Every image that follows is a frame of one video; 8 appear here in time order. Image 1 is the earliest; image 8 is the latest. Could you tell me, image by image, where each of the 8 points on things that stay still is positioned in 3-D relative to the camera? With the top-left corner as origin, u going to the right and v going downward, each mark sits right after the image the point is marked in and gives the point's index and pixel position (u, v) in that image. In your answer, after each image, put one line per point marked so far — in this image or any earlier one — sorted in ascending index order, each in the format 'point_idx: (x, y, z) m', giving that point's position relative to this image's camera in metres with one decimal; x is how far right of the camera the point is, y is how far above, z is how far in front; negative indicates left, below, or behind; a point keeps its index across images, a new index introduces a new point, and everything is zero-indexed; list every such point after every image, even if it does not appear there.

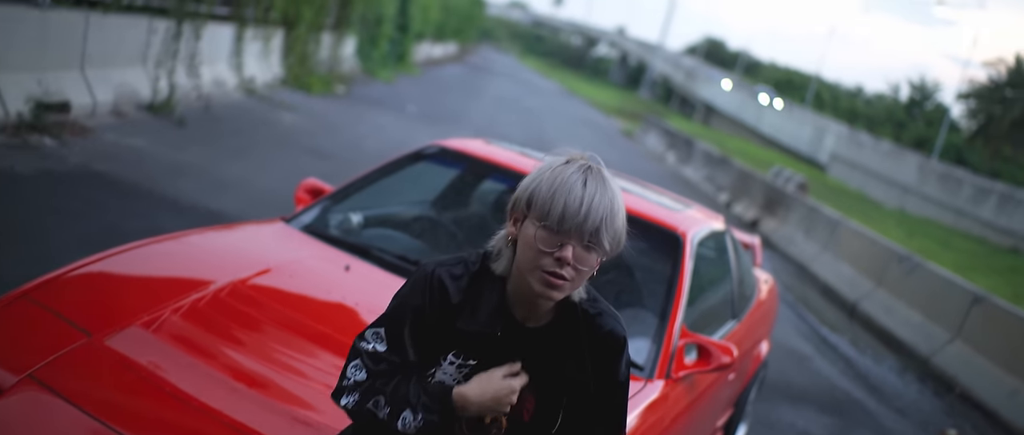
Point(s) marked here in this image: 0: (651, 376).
0: (+0.4, -0.5, +3.0) m
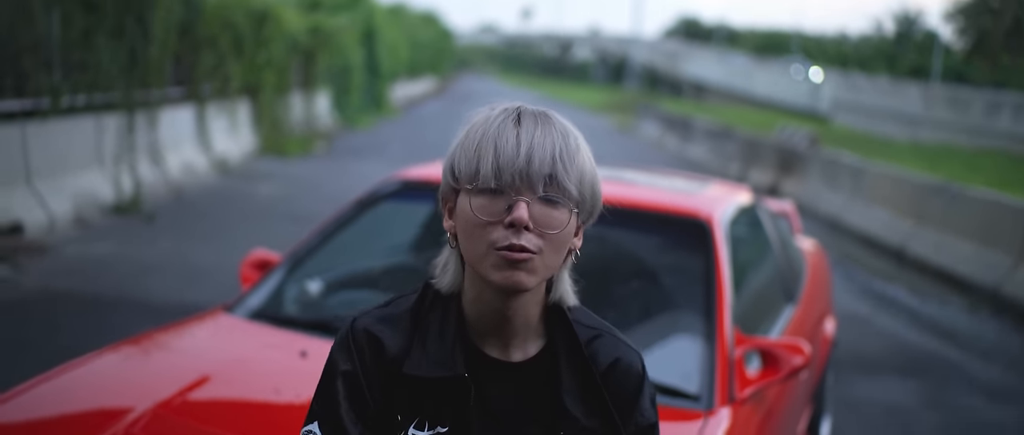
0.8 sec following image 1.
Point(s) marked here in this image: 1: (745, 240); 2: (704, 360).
0: (+0.5, -0.4, +2.4) m
1: (+0.7, -0.1, +3.3) m
2: (+0.5, -0.3, +2.5) m
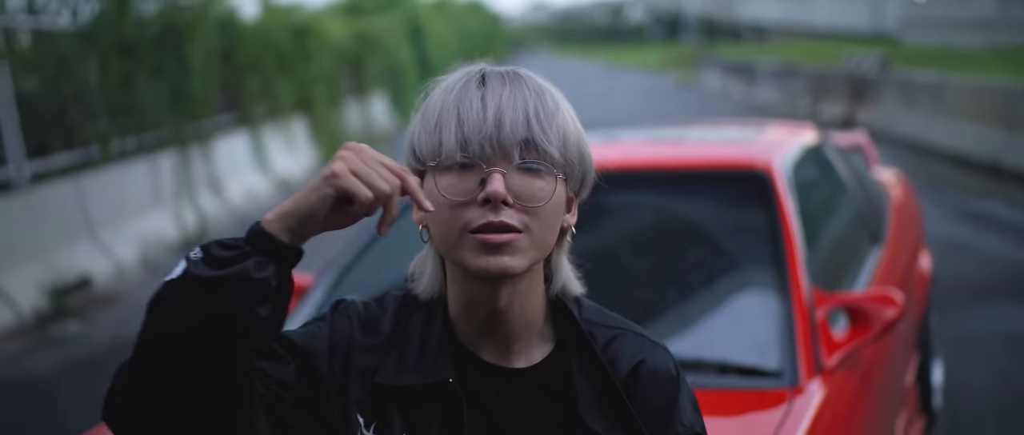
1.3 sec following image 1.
0: (+0.6, -0.3, +2.1) m
1: (+0.9, +0.1, +2.9) m
2: (+0.6, -0.2, +2.2) m
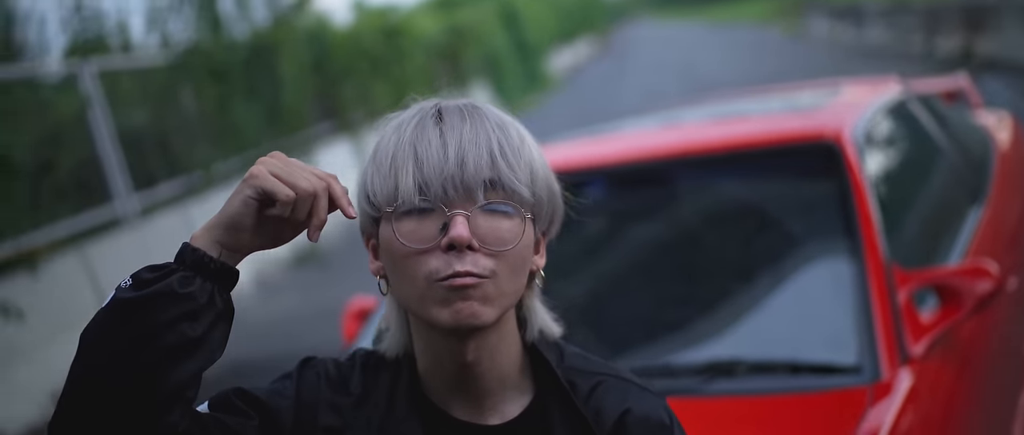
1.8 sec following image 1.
0: (+0.7, -0.3, +1.9) m
1: (+1.0, +0.2, +2.7) m
2: (+0.7, -0.2, +2.0) m
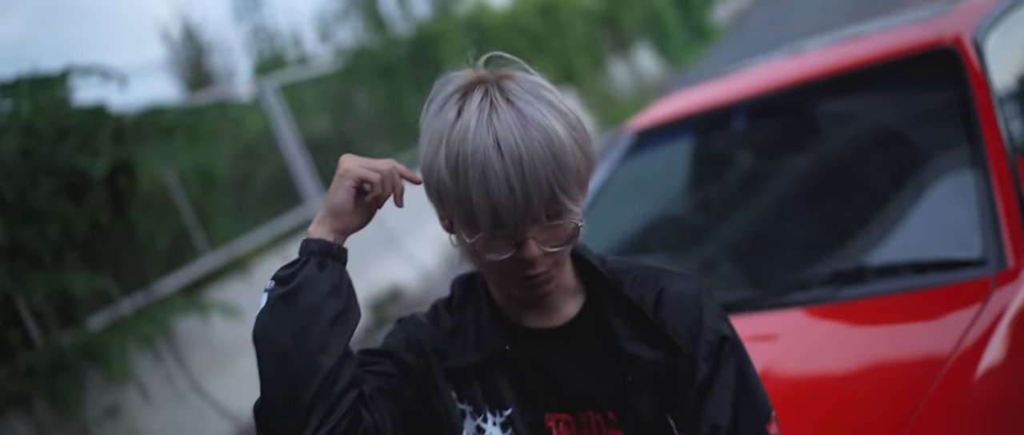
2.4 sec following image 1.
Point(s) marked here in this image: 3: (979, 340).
0: (+0.9, -0.1, +1.9) m
1: (+1.3, +0.5, +2.7) m
2: (+0.9, 0.0, +2.1) m
3: (+0.7, -0.2, +1.6) m
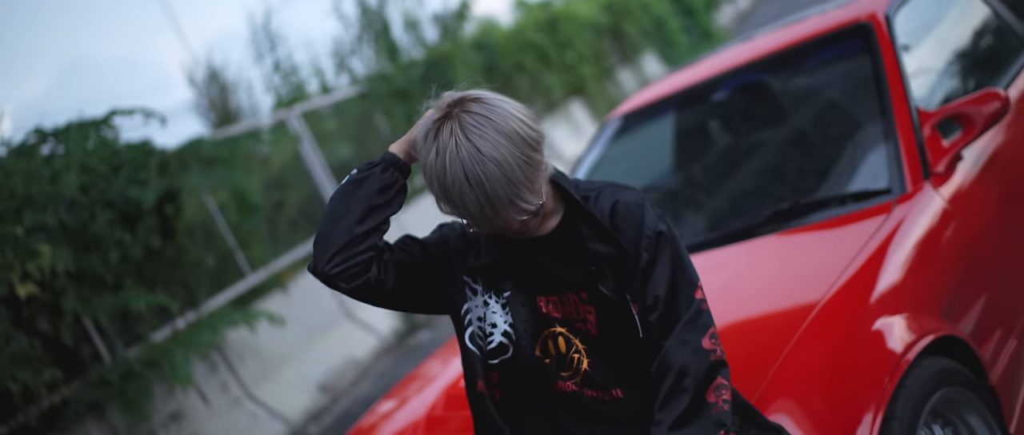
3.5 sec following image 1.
0: (+0.9, +0.1, +2.4) m
1: (+1.3, +0.6, +3.1) m
2: (+0.9, +0.2, +2.5) m
3: (+0.7, -0.1, +2.1) m
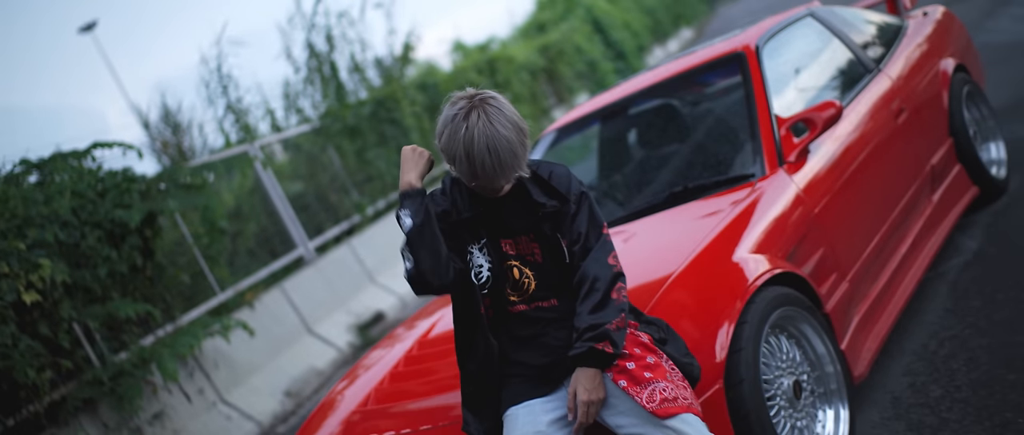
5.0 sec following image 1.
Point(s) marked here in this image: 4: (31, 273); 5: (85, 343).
0: (+0.8, +0.1, +3.2) m
1: (+1.1, +0.7, +3.9) m
2: (+0.8, +0.2, +3.3) m
3: (+0.6, 0.0, +2.9) m
4: (-2.5, -0.3, +5.3) m
5: (-2.4, -0.7, +5.8) m
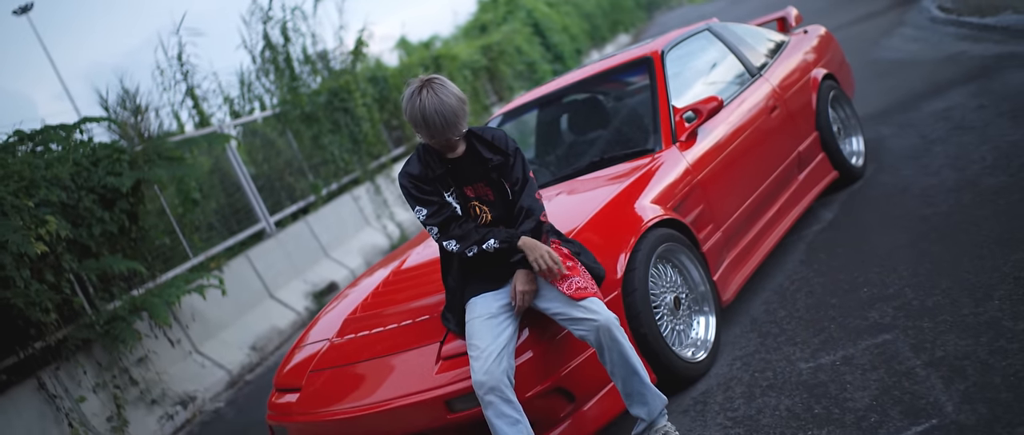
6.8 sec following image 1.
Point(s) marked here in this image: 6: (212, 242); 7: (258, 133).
0: (+0.6, +0.3, +4.2) m
1: (+0.9, +0.8, +5.0) m
2: (+0.6, +0.4, +4.3) m
3: (+0.5, +0.1, +3.9) m
4: (-2.8, -0.1, +6.1) m
5: (-2.8, -0.5, +6.6) m
6: (-2.6, -0.2, +9.0) m
7: (-2.6, +0.9, +10.5) m
